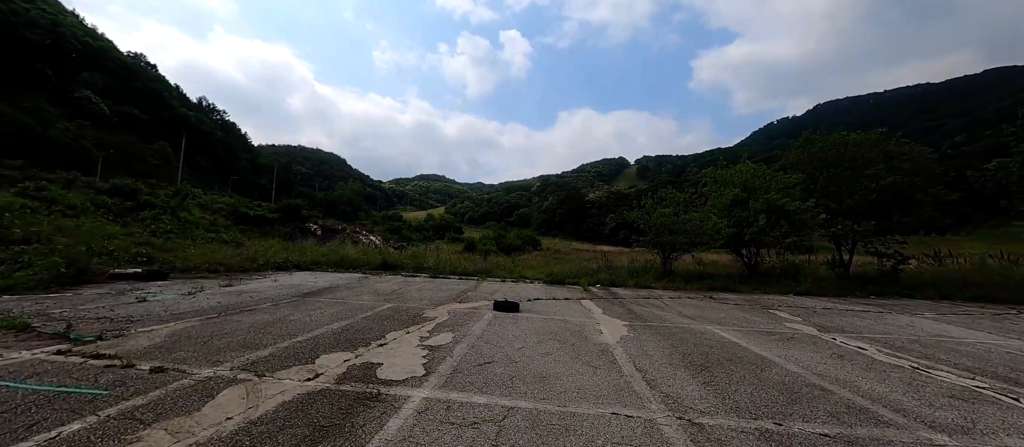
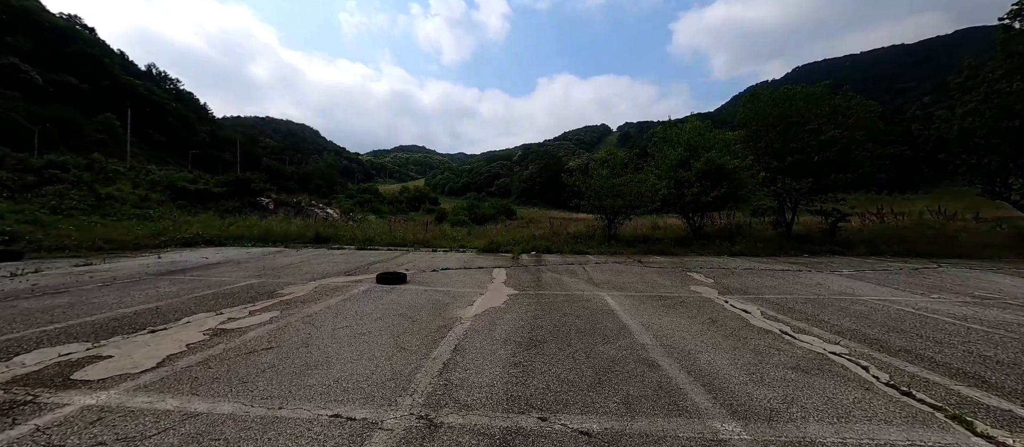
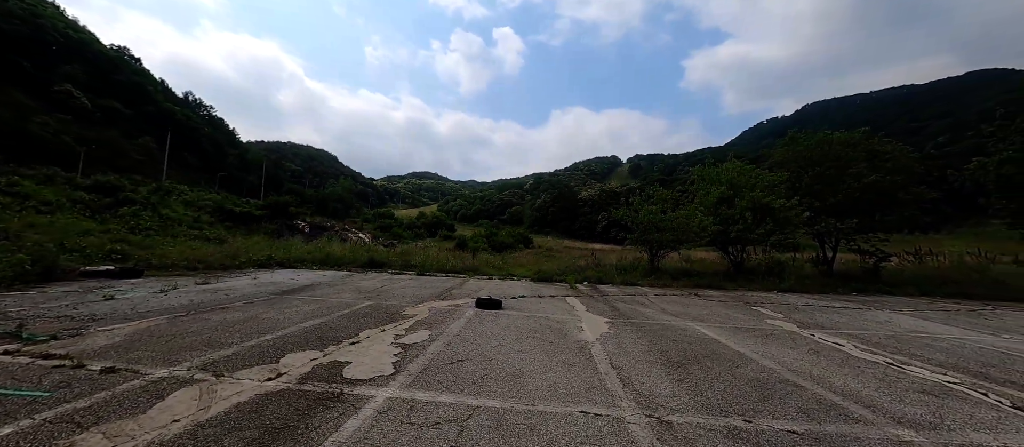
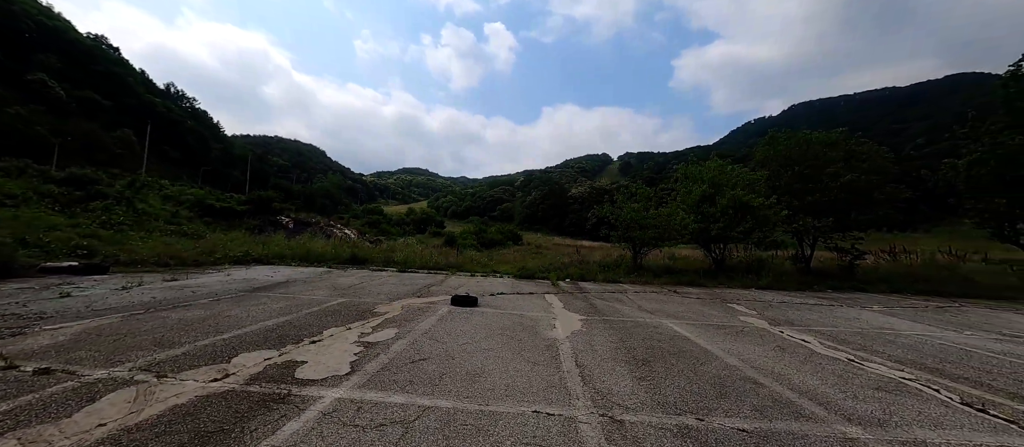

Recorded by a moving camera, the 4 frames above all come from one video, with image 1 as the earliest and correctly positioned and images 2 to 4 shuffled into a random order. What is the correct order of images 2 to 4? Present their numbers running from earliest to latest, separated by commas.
3, 4, 2
